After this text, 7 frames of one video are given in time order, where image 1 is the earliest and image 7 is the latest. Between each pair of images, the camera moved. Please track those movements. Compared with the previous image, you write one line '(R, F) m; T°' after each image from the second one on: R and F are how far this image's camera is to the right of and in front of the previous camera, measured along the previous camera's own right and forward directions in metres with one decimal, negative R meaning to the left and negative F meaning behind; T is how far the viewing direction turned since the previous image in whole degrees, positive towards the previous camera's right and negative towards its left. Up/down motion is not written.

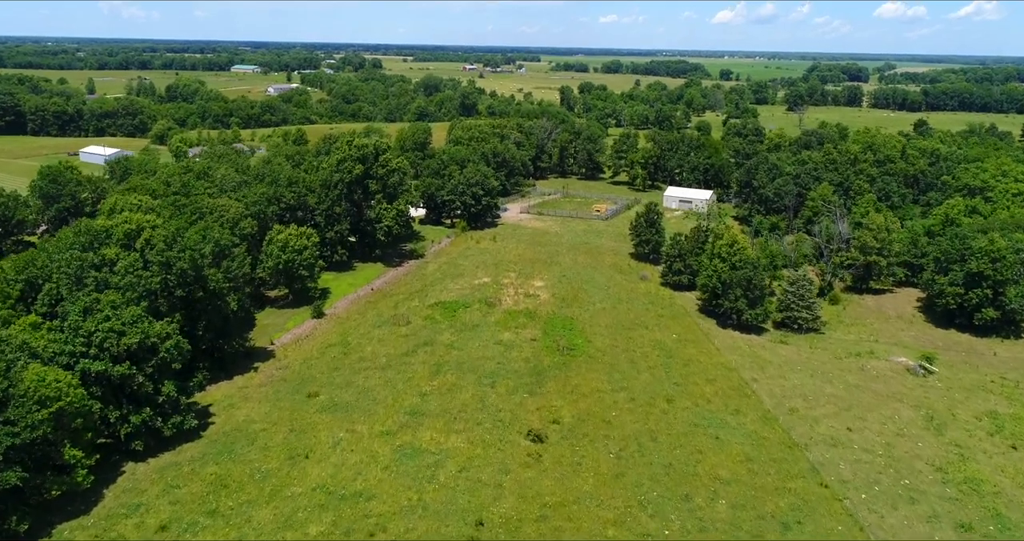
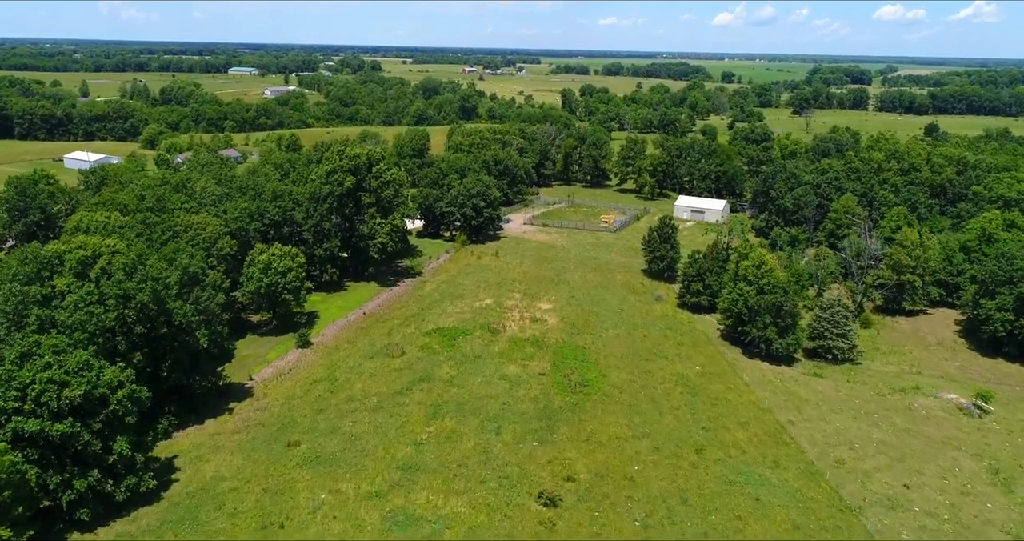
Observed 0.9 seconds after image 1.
(-0.3, +4.2) m; 0°
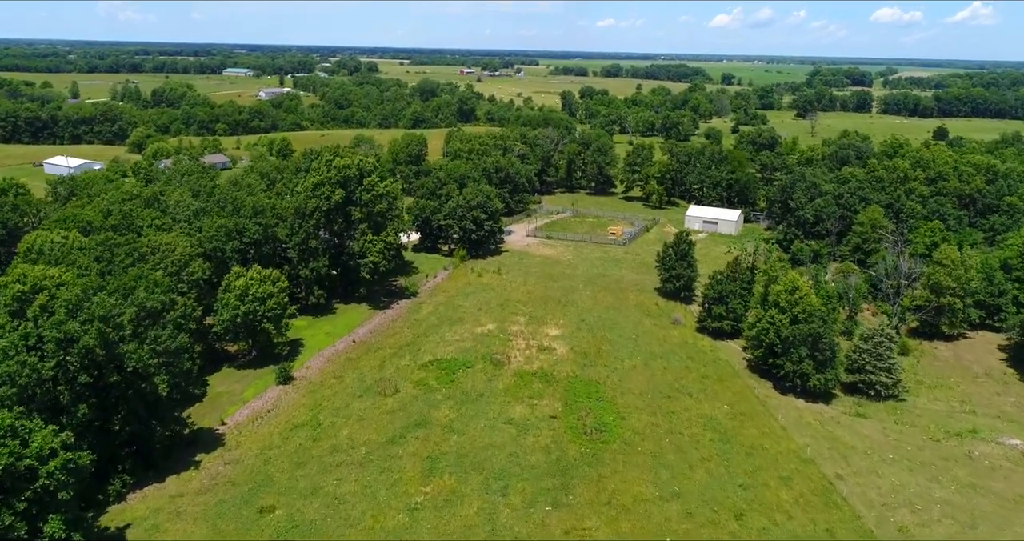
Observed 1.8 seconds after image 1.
(-0.4, +4.3) m; 0°
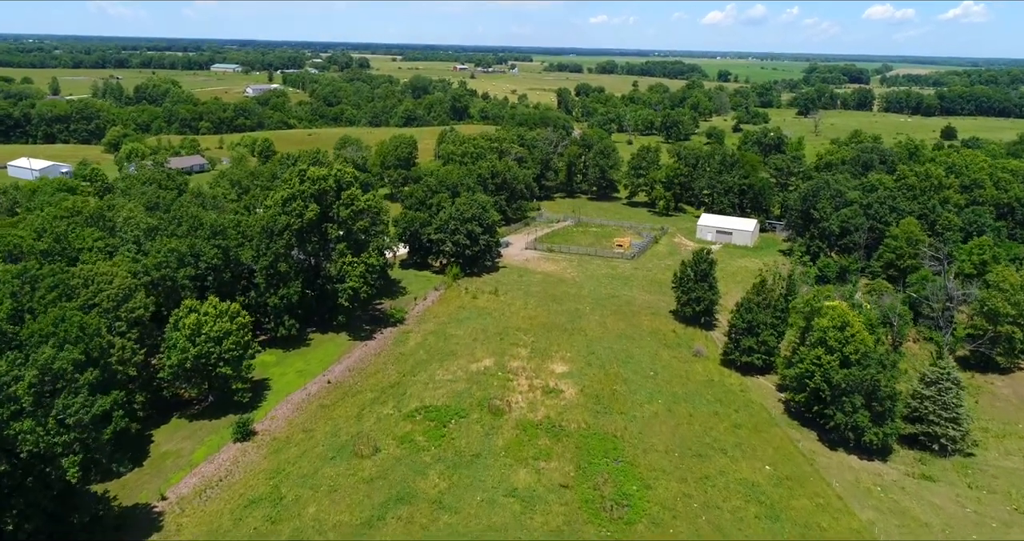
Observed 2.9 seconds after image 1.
(-0.4, +5.7) m; +1°
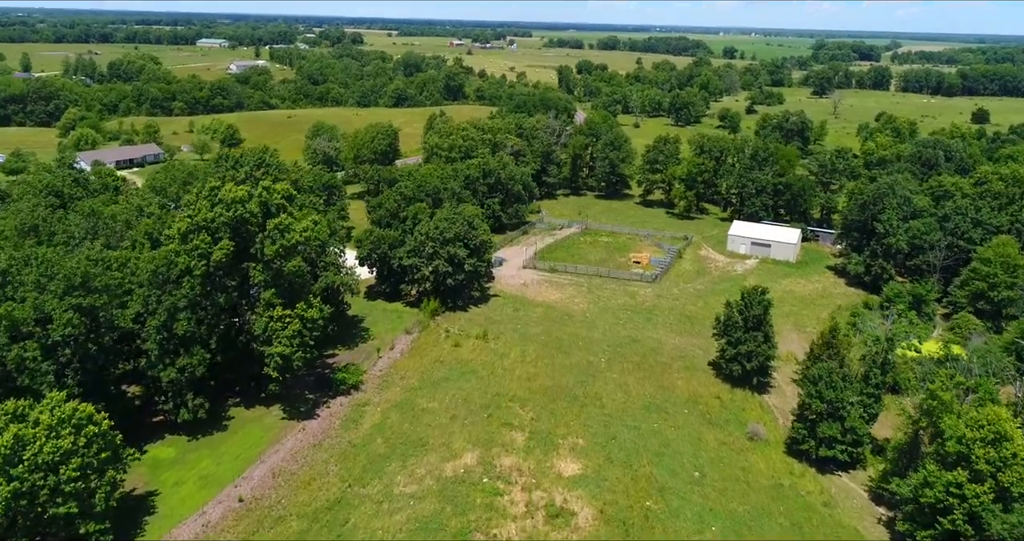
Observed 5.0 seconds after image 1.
(+0.3, +11.0) m; 0°
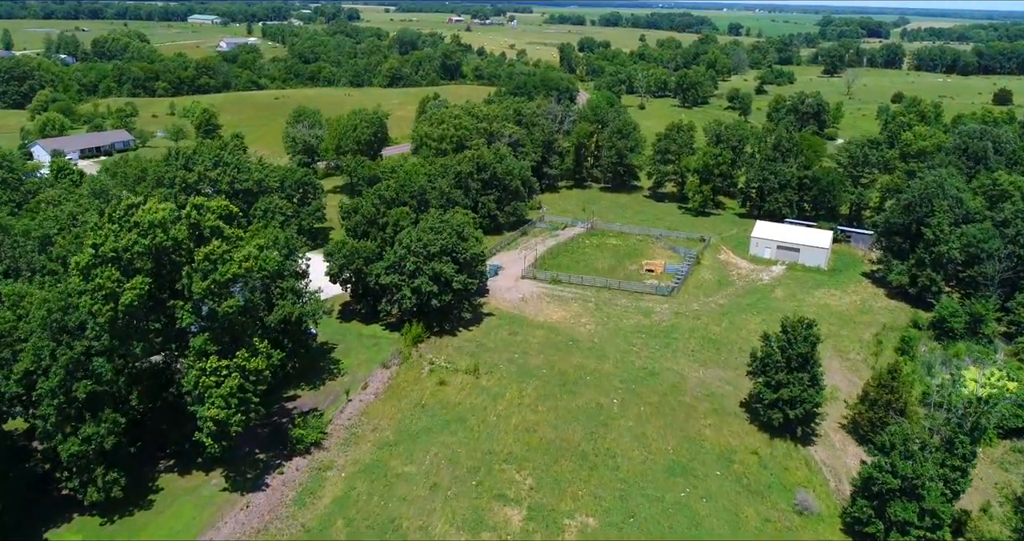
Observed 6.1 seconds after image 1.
(+0.2, +6.0) m; 0°
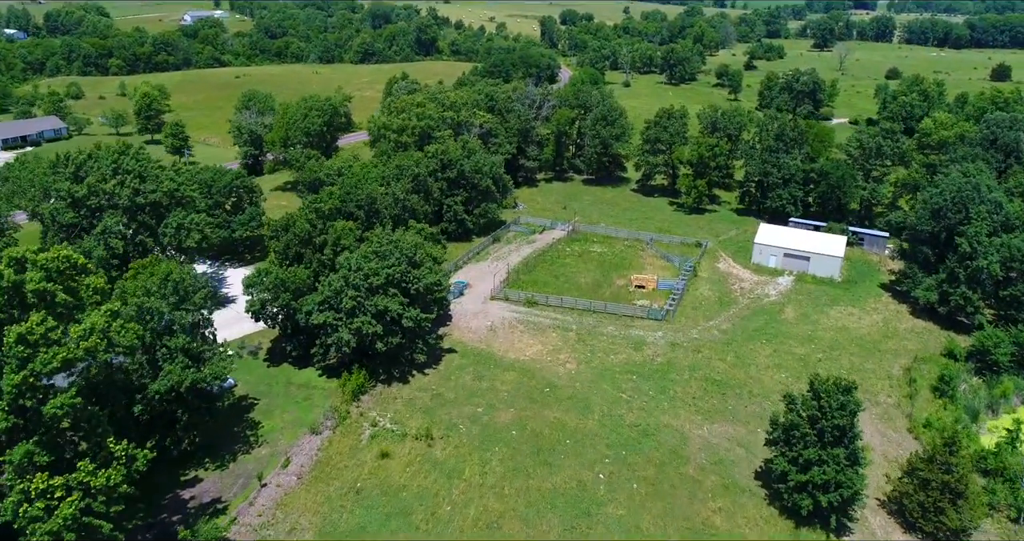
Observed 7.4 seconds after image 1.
(+0.9, +6.5) m; +1°
